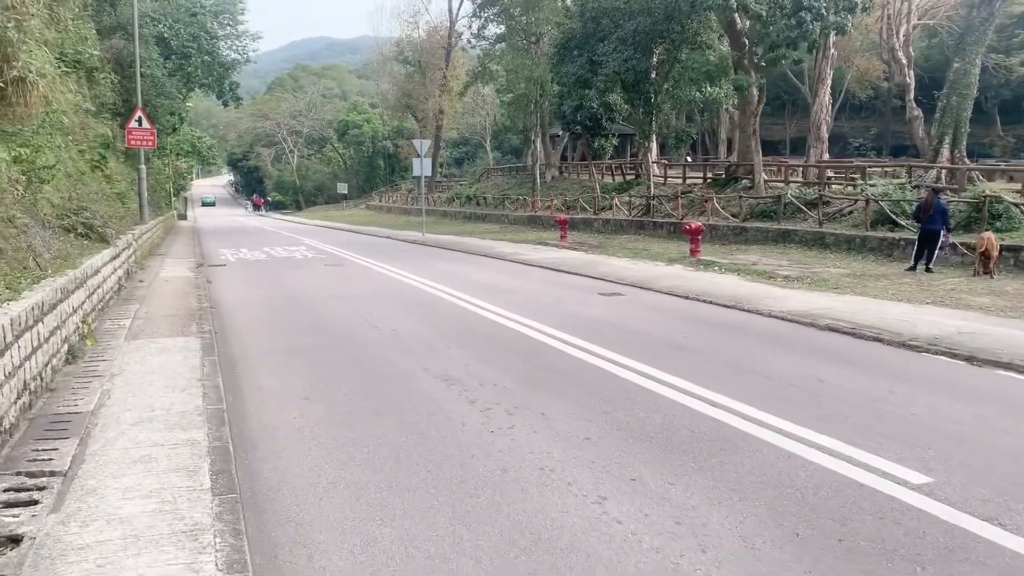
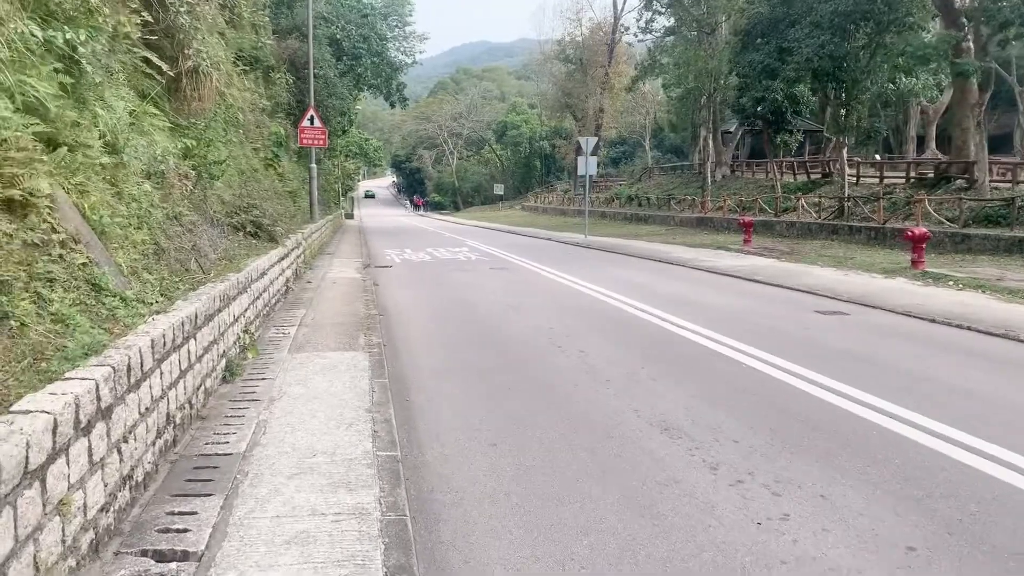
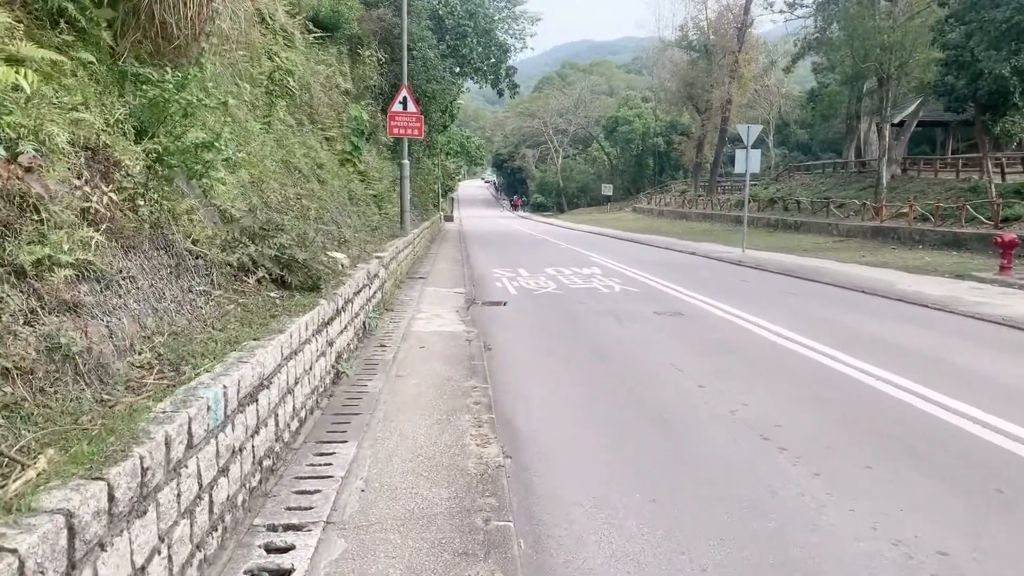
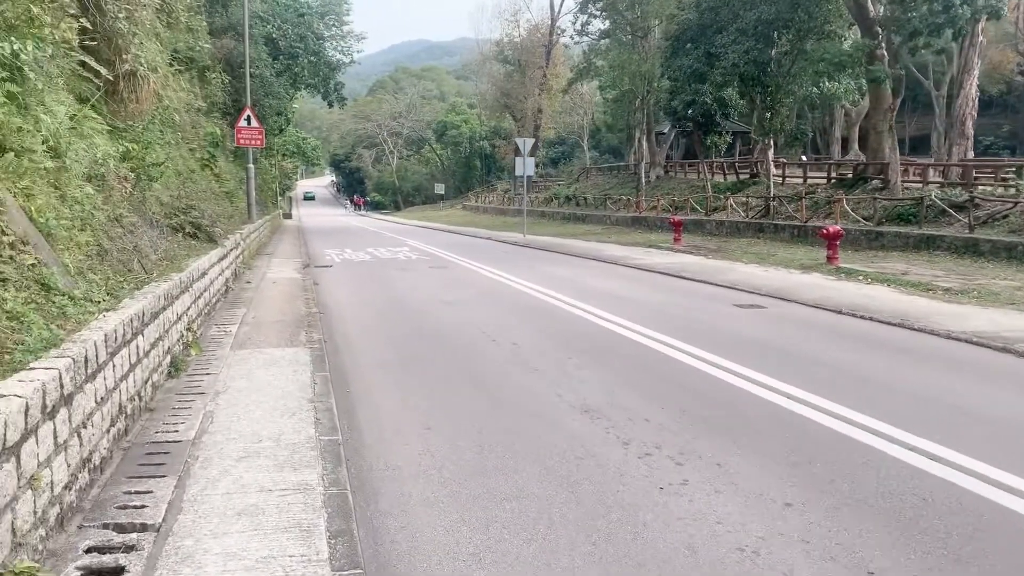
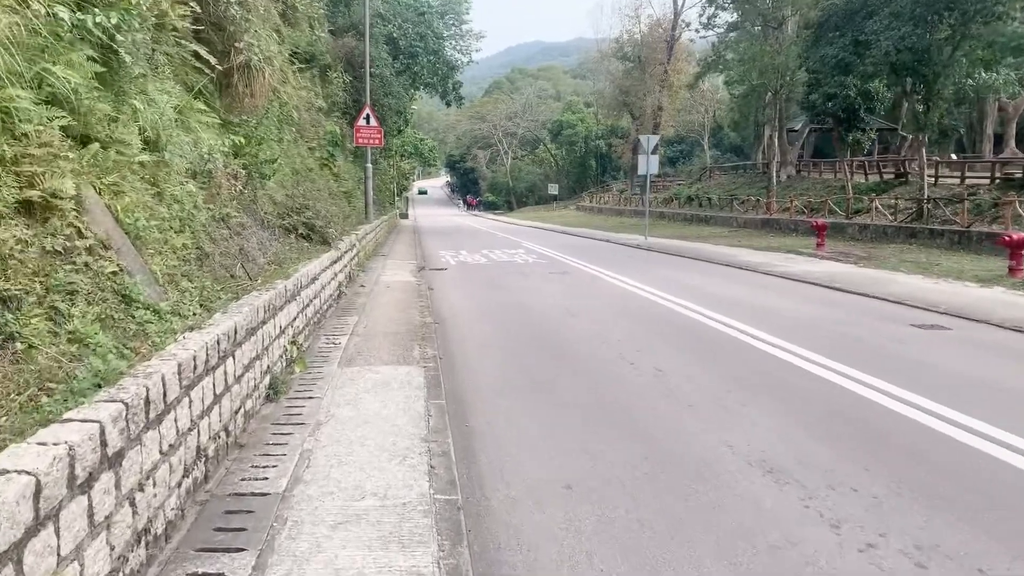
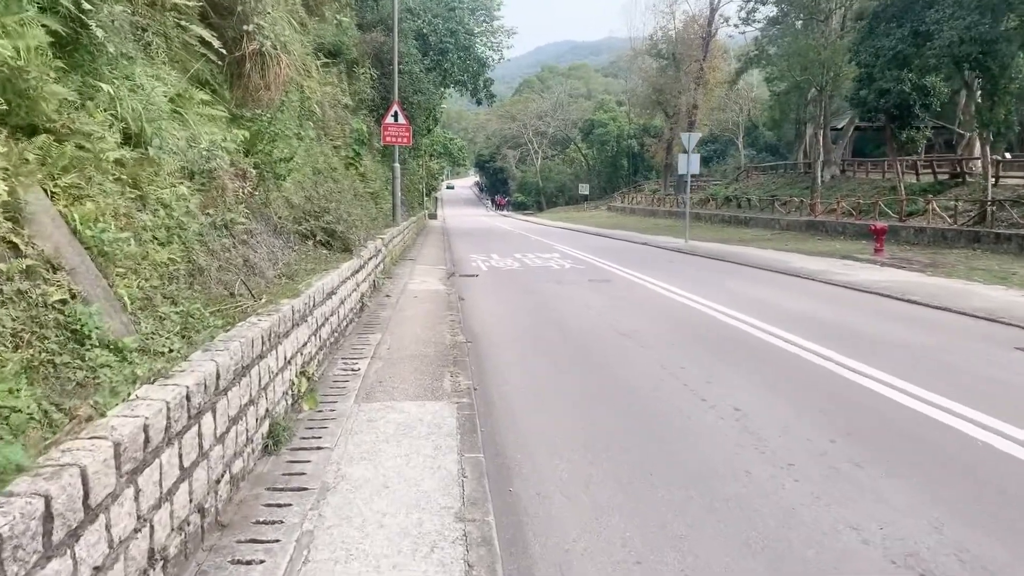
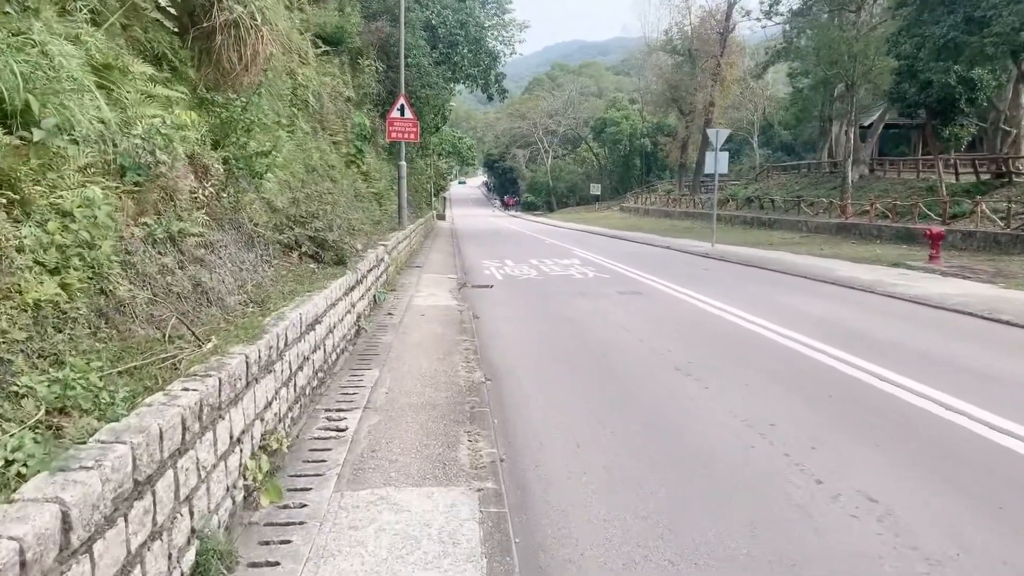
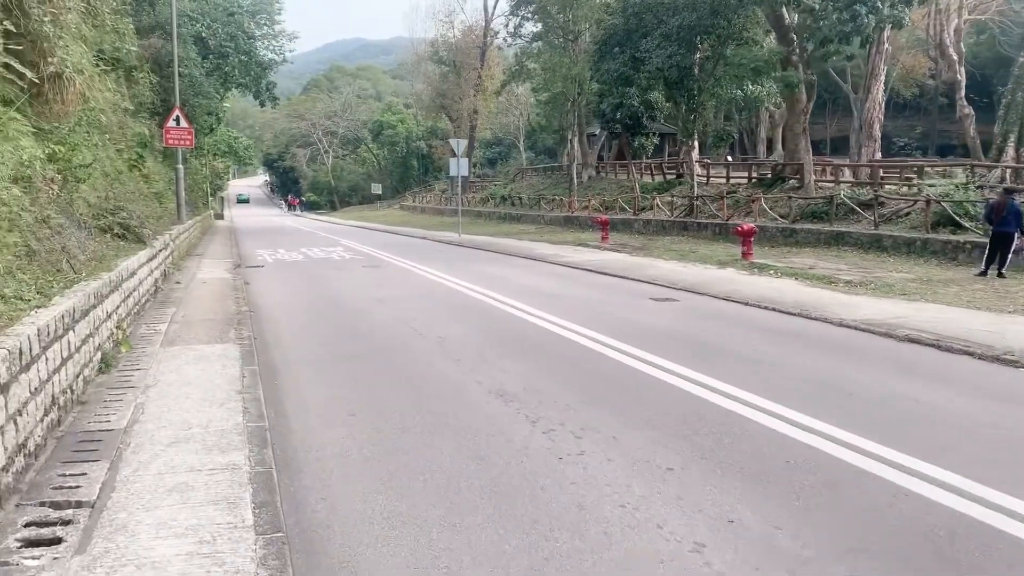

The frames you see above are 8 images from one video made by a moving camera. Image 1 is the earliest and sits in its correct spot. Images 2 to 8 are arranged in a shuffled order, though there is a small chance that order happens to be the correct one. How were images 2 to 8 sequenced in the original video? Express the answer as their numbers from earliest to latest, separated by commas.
8, 4, 2, 5, 6, 7, 3
